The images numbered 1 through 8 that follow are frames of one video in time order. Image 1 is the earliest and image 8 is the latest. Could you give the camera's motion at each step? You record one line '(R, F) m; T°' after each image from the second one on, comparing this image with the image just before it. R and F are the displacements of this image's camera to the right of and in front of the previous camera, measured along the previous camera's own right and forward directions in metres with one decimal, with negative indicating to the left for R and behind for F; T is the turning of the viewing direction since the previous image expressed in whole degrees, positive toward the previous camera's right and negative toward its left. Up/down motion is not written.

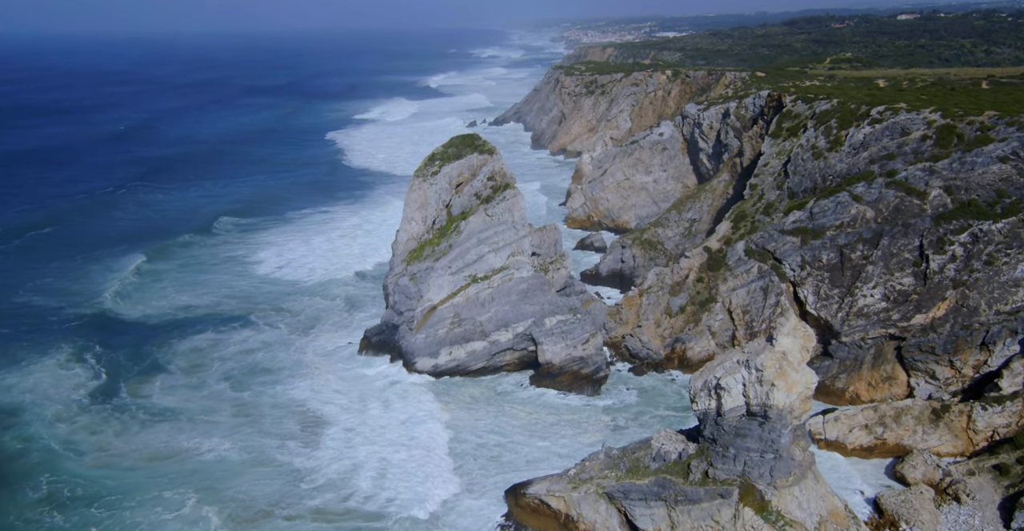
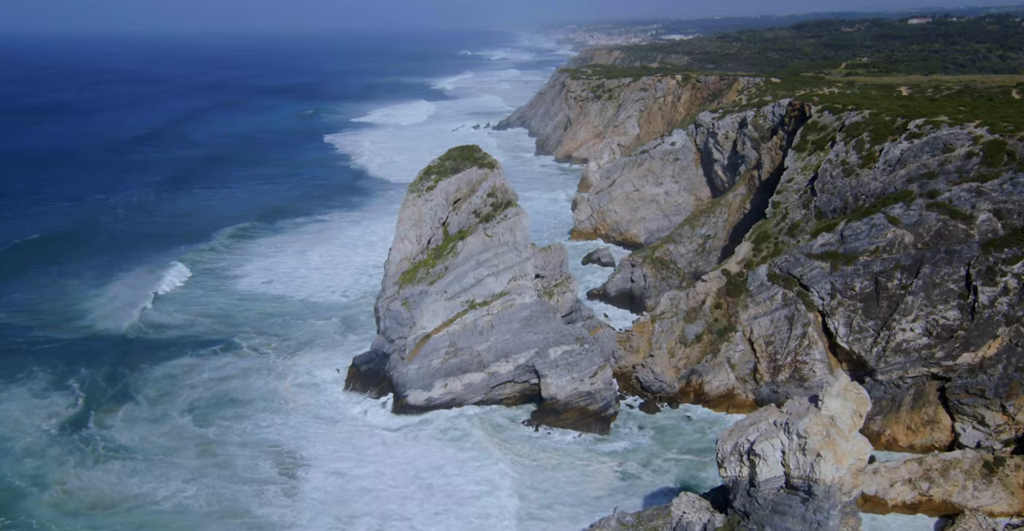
(+0.1, +2.2) m; 0°
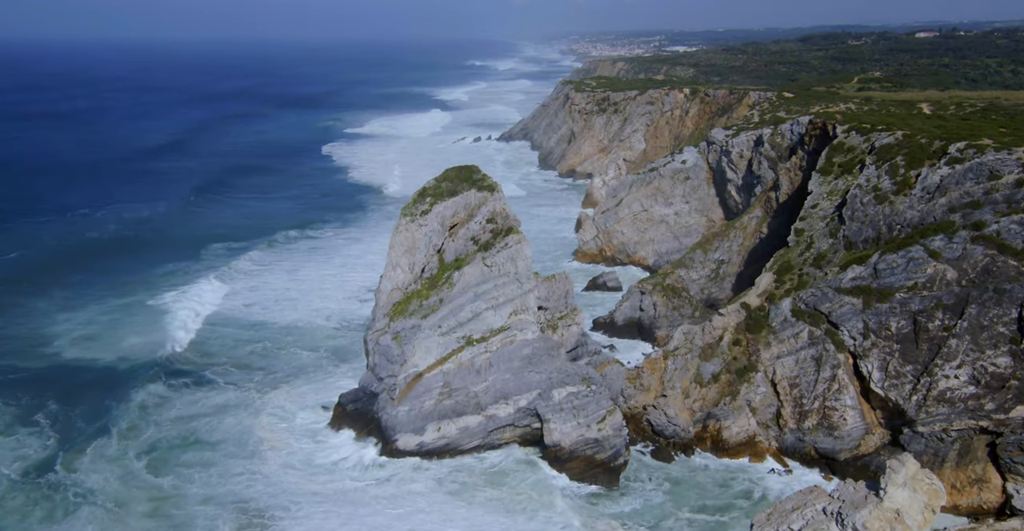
(0.0, +2.0) m; 0°
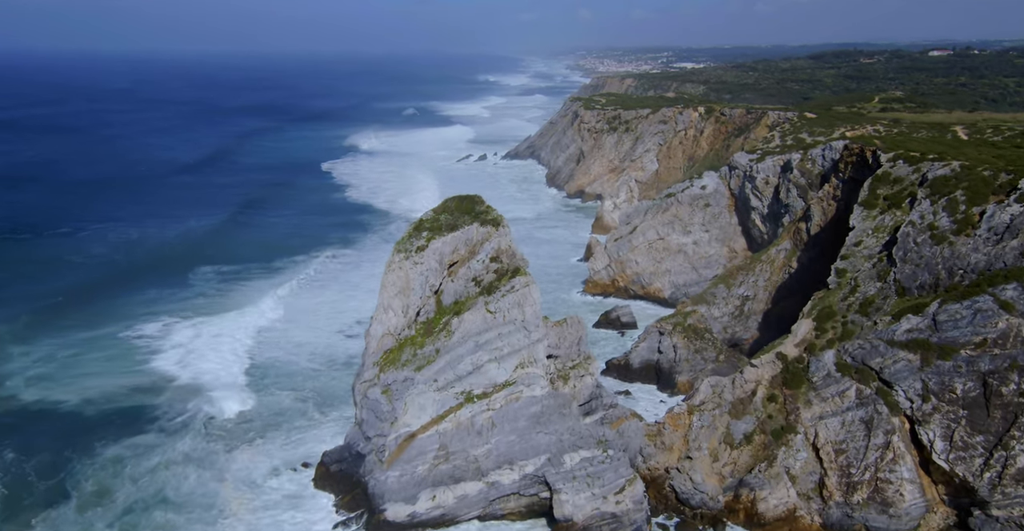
(-0.1, +2.6) m; 0°
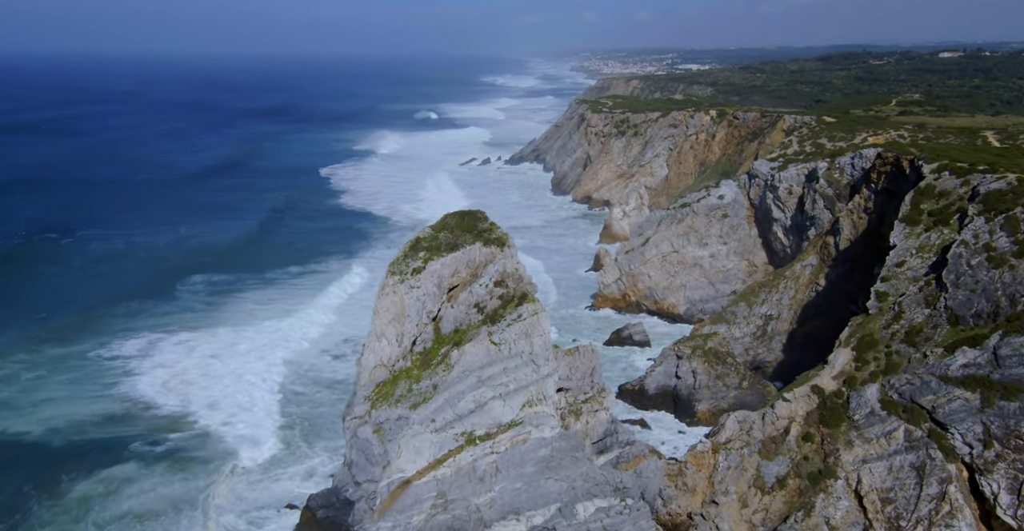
(-0.1, +2.0) m; 0°
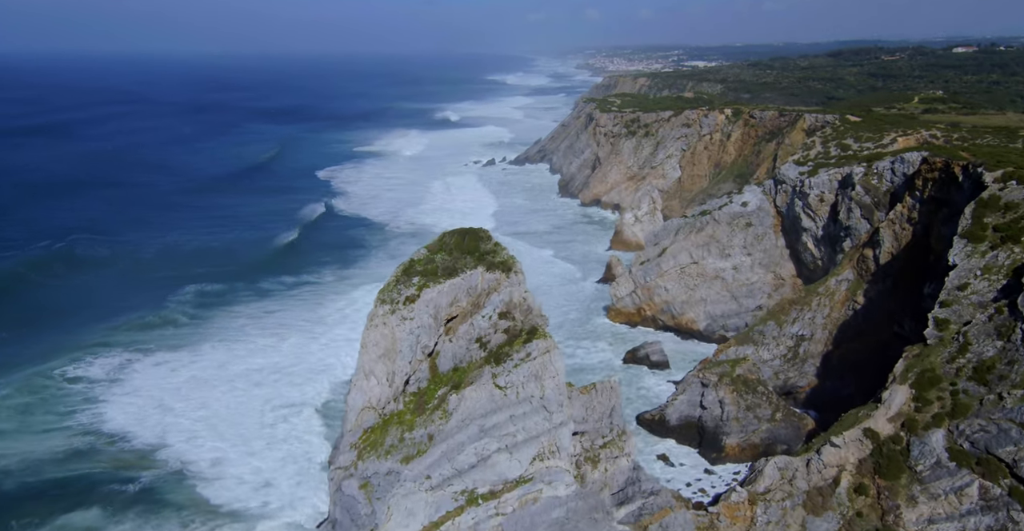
(0.0, +2.4) m; 0°
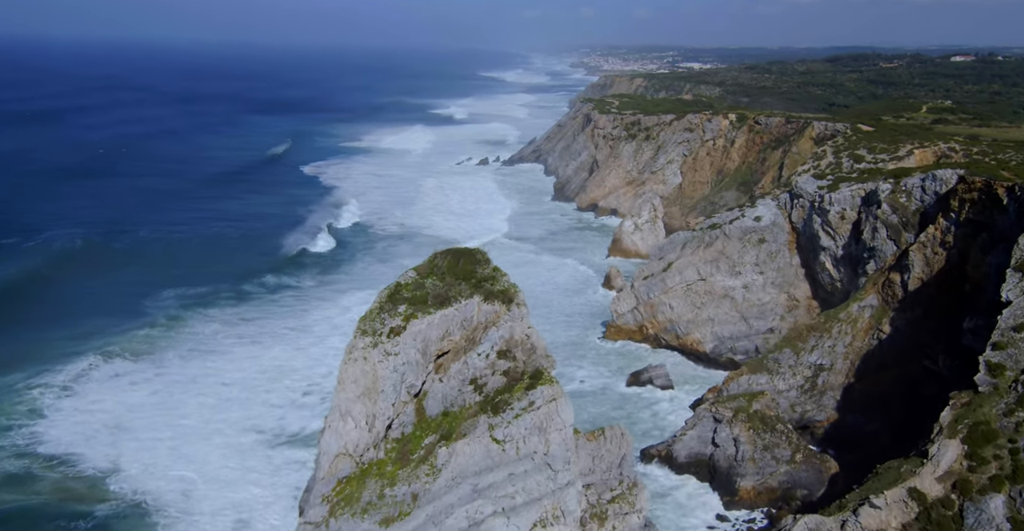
(-0.2, +2.1) m; +1°
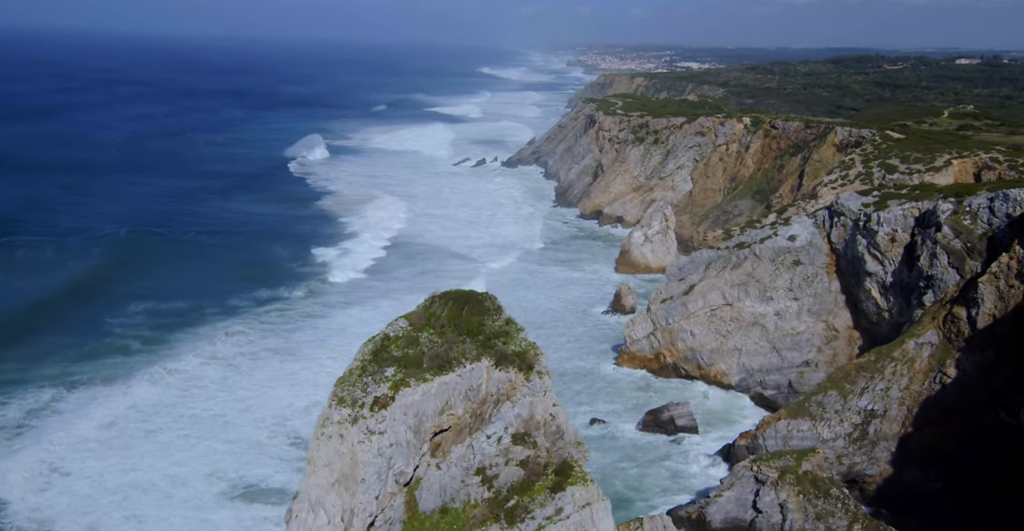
(-0.3, +3.0) m; 0°
